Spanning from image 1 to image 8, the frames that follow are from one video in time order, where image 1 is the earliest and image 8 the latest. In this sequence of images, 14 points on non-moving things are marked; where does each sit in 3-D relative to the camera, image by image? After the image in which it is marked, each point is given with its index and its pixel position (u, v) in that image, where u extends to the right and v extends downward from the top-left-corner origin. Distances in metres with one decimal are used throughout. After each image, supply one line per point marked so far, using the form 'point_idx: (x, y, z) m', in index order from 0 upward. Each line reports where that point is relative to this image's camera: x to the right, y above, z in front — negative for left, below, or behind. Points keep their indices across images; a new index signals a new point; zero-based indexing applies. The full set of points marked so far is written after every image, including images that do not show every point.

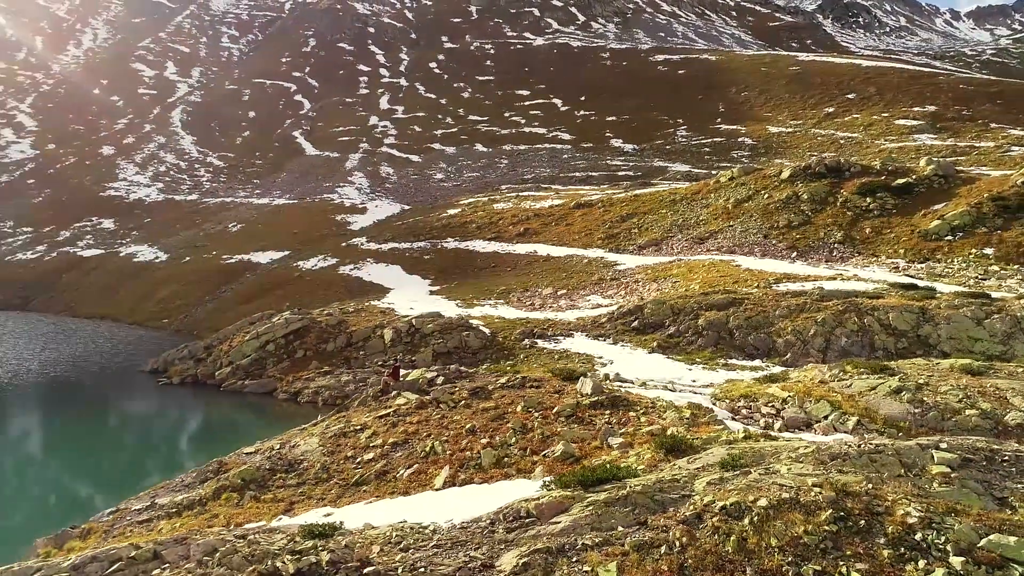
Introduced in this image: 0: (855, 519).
0: (+3.6, -2.4, +7.5) m
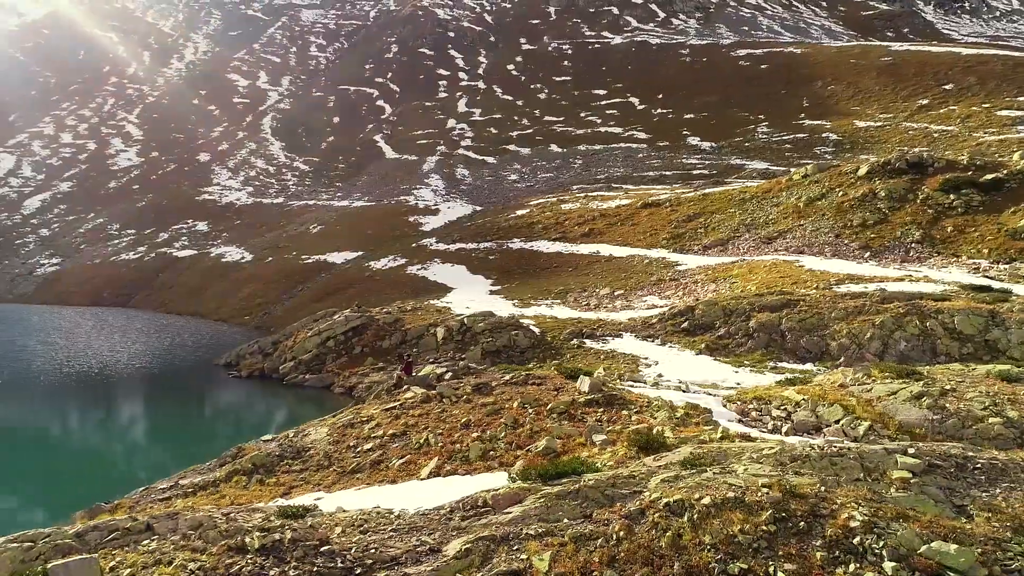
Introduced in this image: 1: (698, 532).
0: (+2.9, -2.4, +7.5) m
1: (+1.9, -2.6, +7.5) m
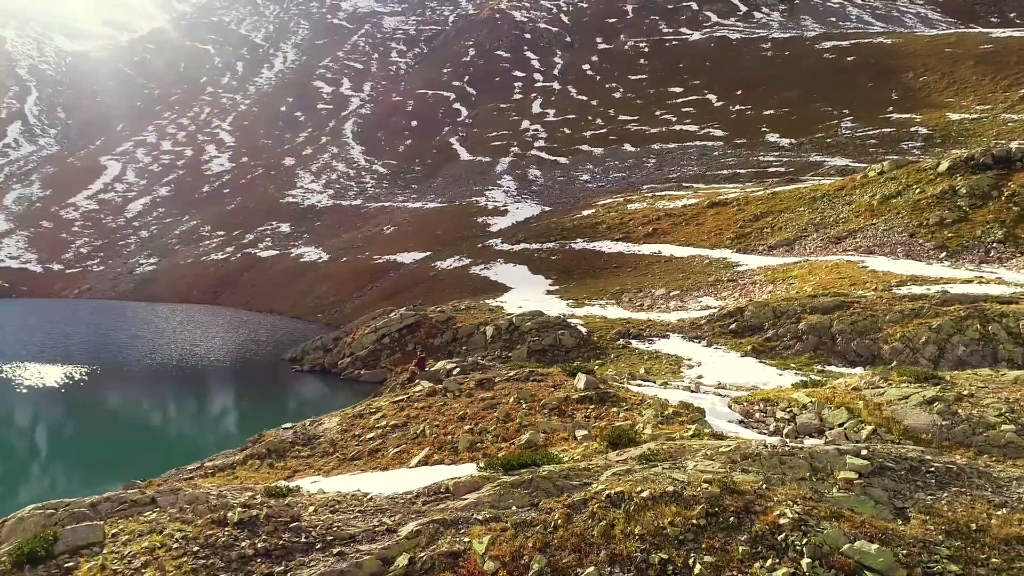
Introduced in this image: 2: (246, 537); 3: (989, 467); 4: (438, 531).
0: (+2.3, -2.4, +7.6) m
1: (+1.3, -2.6, +7.8) m
2: (-3.3, -3.0, +8.8) m
3: (+6.6, -2.6, +10.0) m
4: (-0.9, -2.8, +8.4) m
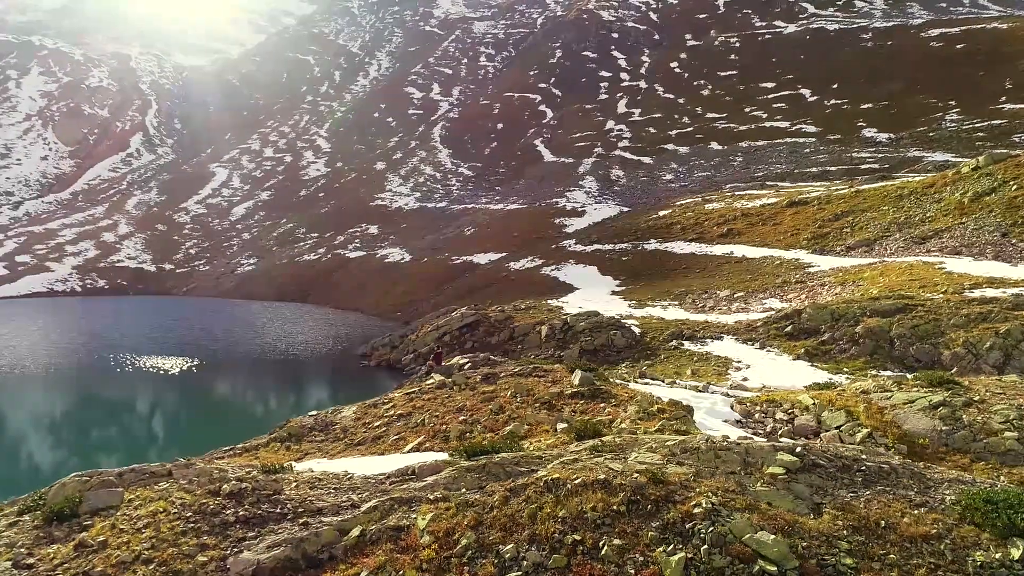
0: (+1.5, -2.4, +8.0) m
1: (+0.5, -2.5, +8.3) m
2: (-3.9, -3.0, +9.9) m
3: (+6.0, -2.6, +9.8) m
4: (-1.6, -2.8, +9.2) m
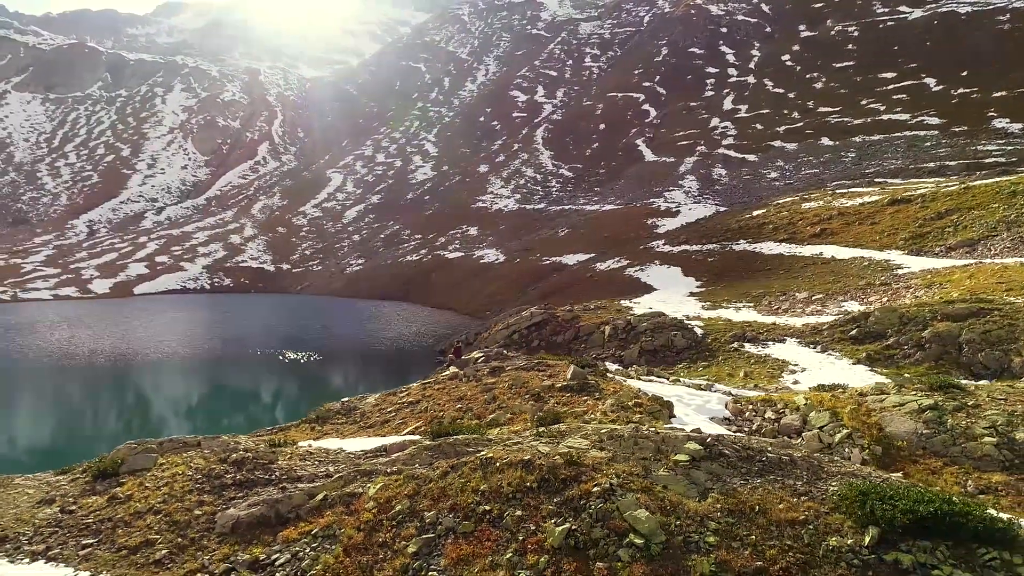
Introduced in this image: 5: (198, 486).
0: (+0.5, -2.4, +8.9) m
1: (-0.4, -2.5, +9.3) m
2: (-4.5, -2.9, +11.6) m
3: (+5.3, -2.6, +10.0) m
4: (-2.3, -2.8, +10.5) m
5: (-4.9, -3.1, +11.2) m
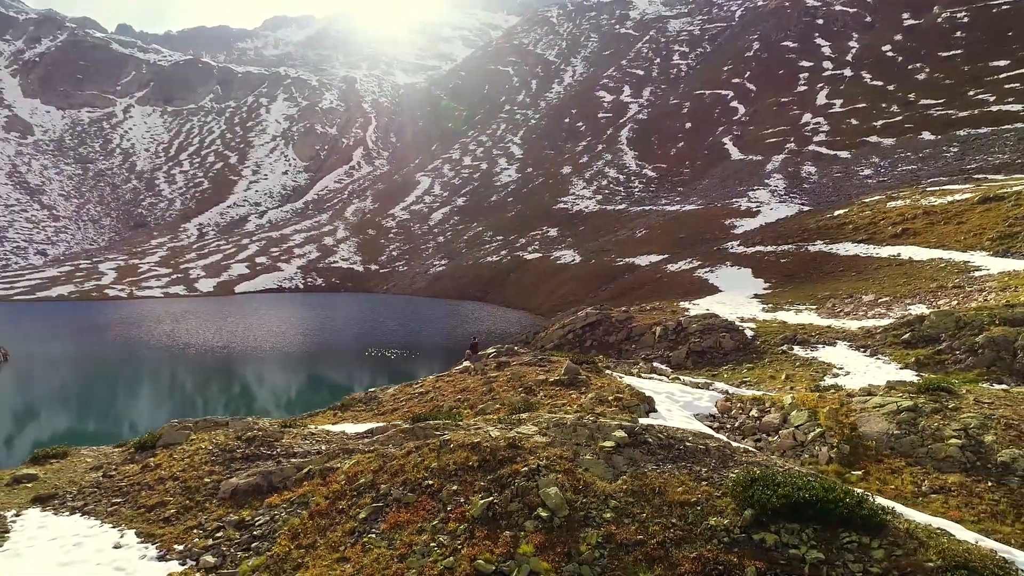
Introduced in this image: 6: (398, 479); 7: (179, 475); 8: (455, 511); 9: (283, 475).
0: (-0.3, -2.4, +9.9) m
1: (-1.1, -2.5, +10.4) m
2: (-4.9, -2.9, +13.2) m
3: (+4.6, -2.6, +10.3) m
4: (-2.9, -2.8, +11.8) m
5: (-5.4, -3.0, +12.9) m
6: (-1.6, -2.7, +10.3) m
7: (-5.9, -3.3, +12.5) m
8: (-0.7, -2.8, +9.0) m
9: (-3.7, -3.0, +11.6) m
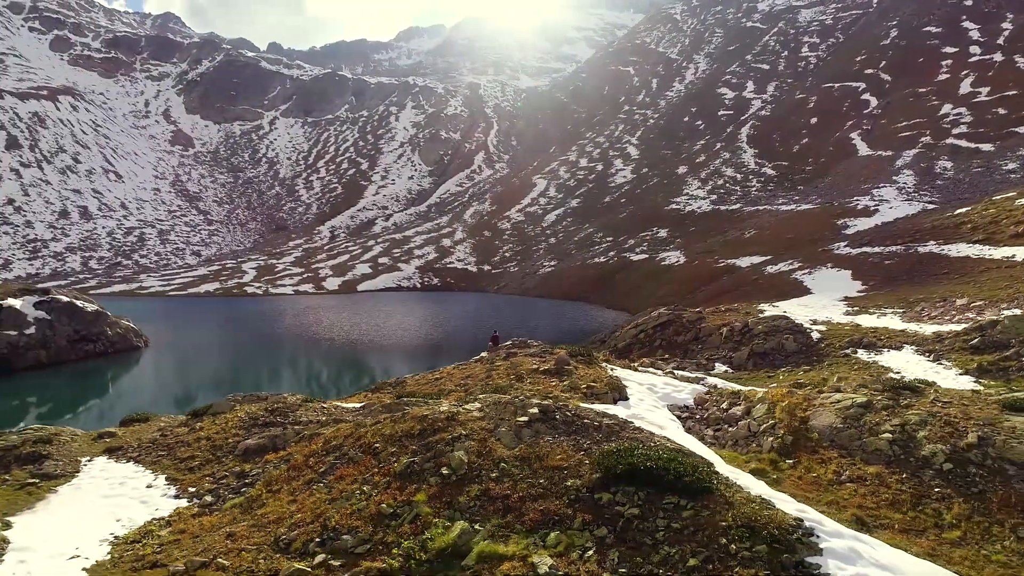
0: (-1.3, -2.3, +11.6) m
1: (-2.1, -2.4, +12.3) m
2: (-5.3, -2.8, +15.6) m
3: (+3.5, -2.6, +11.2) m
4: (-3.6, -2.7, +14.0) m
5: (-5.8, -2.9, +15.4) m
6: (-2.5, -2.6, +12.2) m
7: (-6.4, -3.1, +15.2) m
8: (-1.9, -2.7, +10.8) m
9: (-4.4, -2.9, +13.9) m
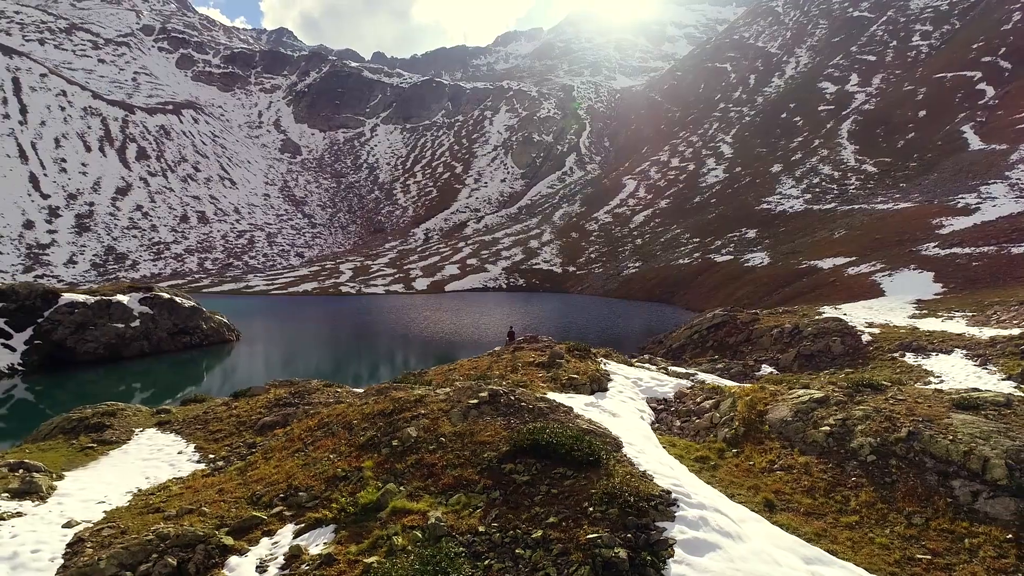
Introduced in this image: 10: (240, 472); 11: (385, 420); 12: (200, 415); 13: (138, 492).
0: (-2.1, -2.2, +13.1) m
1: (-2.7, -2.3, +13.9) m
2: (-5.5, -2.7, +17.7) m
3: (+2.7, -2.6, +12.1) m
4: (-4.0, -2.6, +15.8) m
5: (-6.0, -2.8, +17.6) m
6: (-3.2, -2.5, +13.9) m
7: (-6.6, -3.1, +17.4) m
8: (-2.8, -2.7, +12.5) m
9: (-4.8, -2.9, +15.9) m
10: (-5.0, -3.4, +13.1) m
11: (-2.3, -2.4, +12.8) m
12: (-7.9, -3.2, +18.3) m
13: (-6.8, -3.7, +13.0) m
